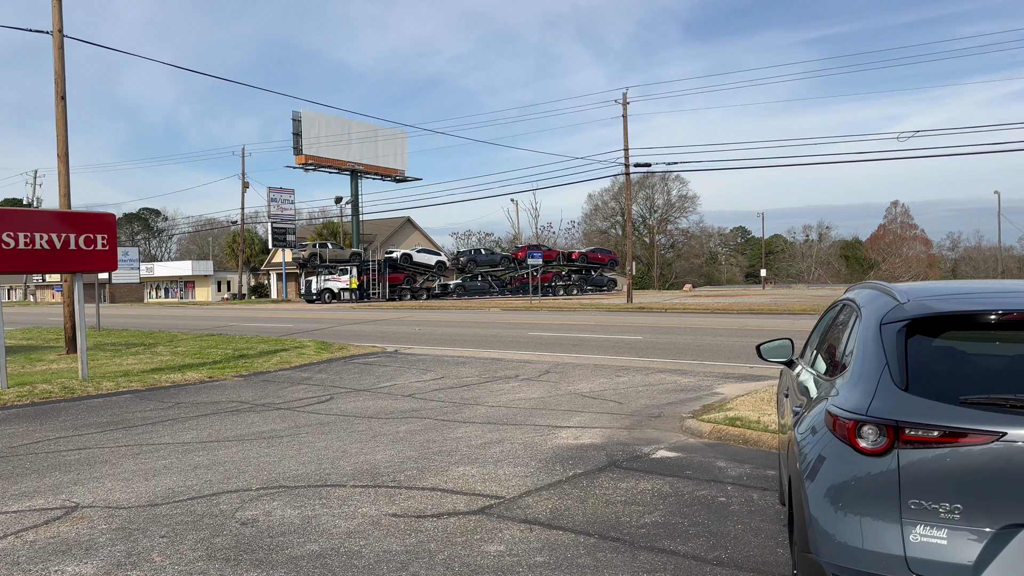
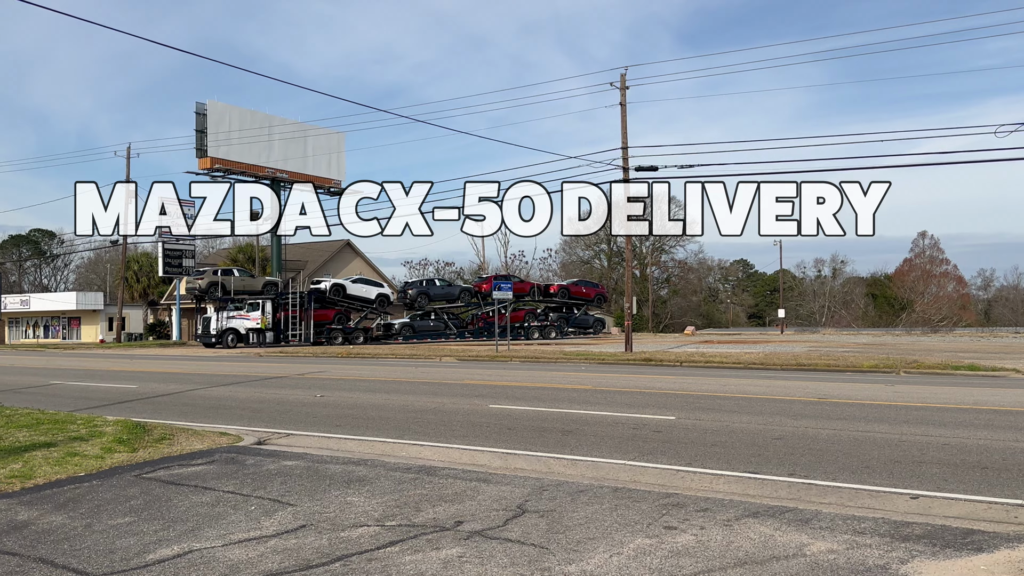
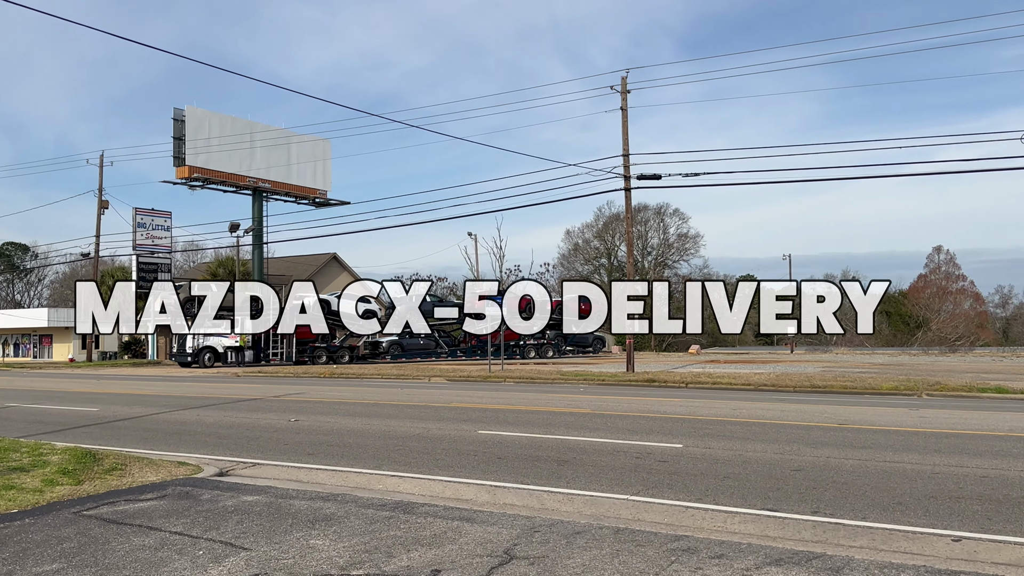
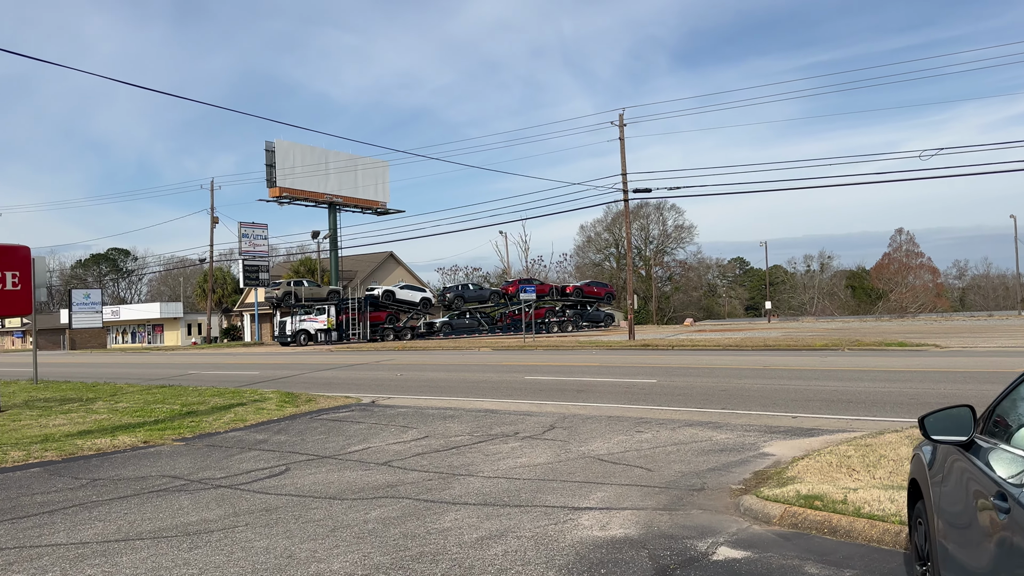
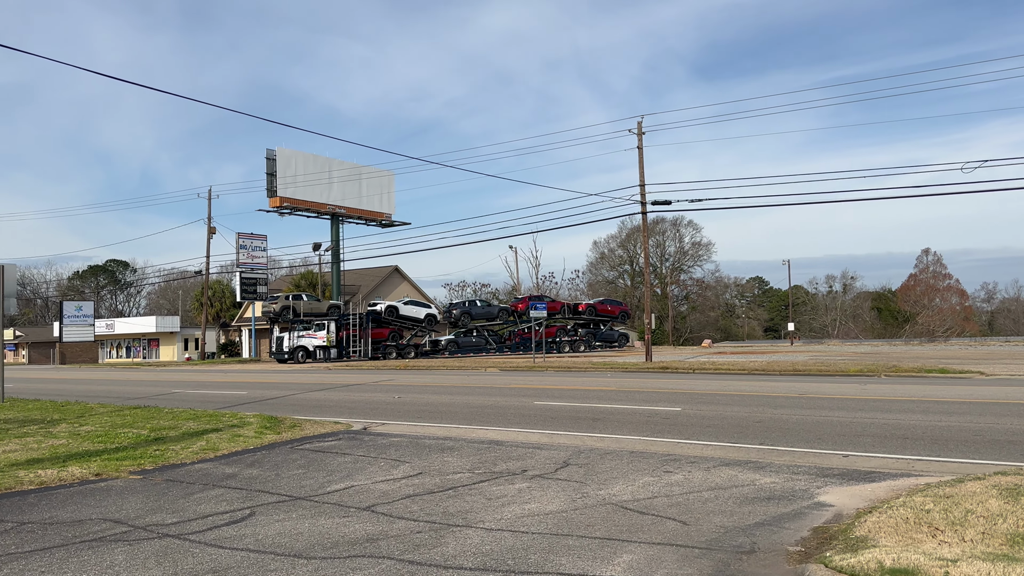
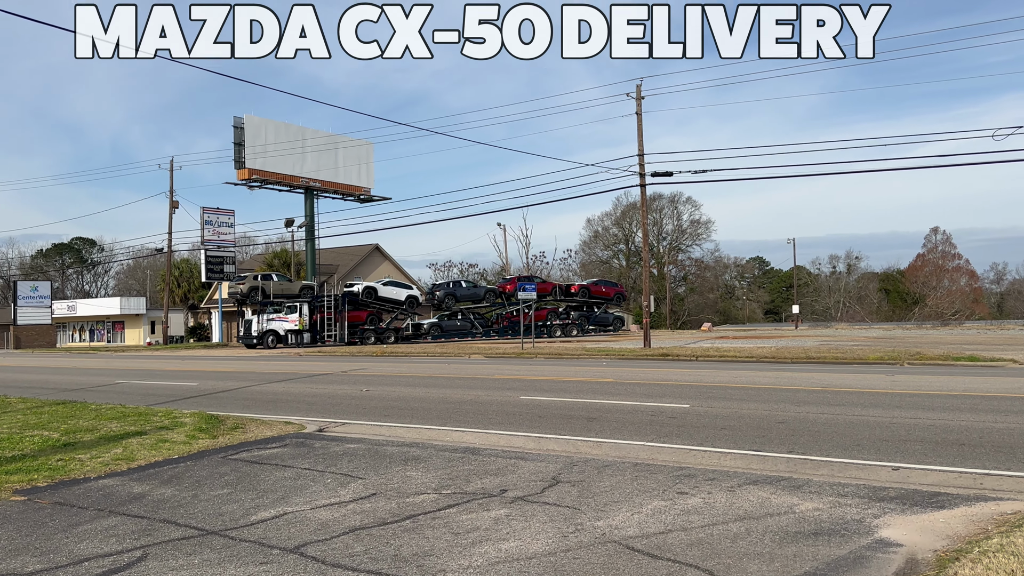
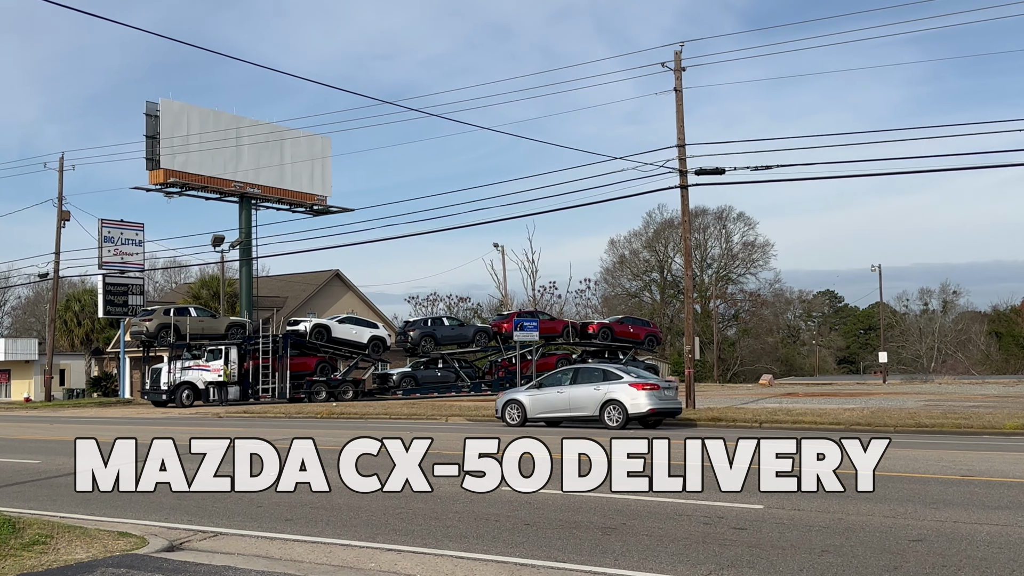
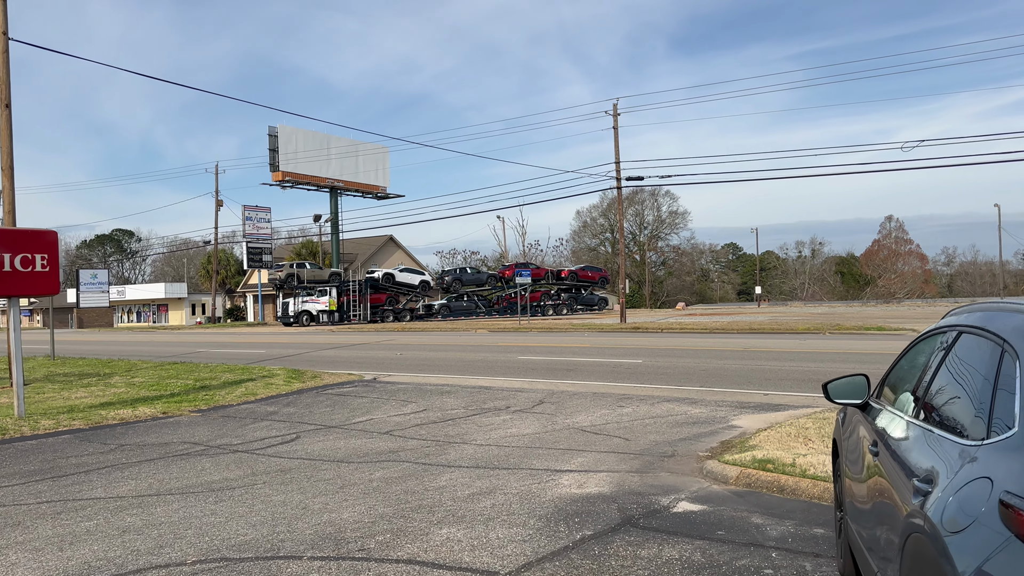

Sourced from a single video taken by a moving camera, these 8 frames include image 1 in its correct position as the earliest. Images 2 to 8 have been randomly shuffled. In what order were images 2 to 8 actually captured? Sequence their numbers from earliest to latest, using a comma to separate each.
8, 4, 5, 6, 2, 3, 7
